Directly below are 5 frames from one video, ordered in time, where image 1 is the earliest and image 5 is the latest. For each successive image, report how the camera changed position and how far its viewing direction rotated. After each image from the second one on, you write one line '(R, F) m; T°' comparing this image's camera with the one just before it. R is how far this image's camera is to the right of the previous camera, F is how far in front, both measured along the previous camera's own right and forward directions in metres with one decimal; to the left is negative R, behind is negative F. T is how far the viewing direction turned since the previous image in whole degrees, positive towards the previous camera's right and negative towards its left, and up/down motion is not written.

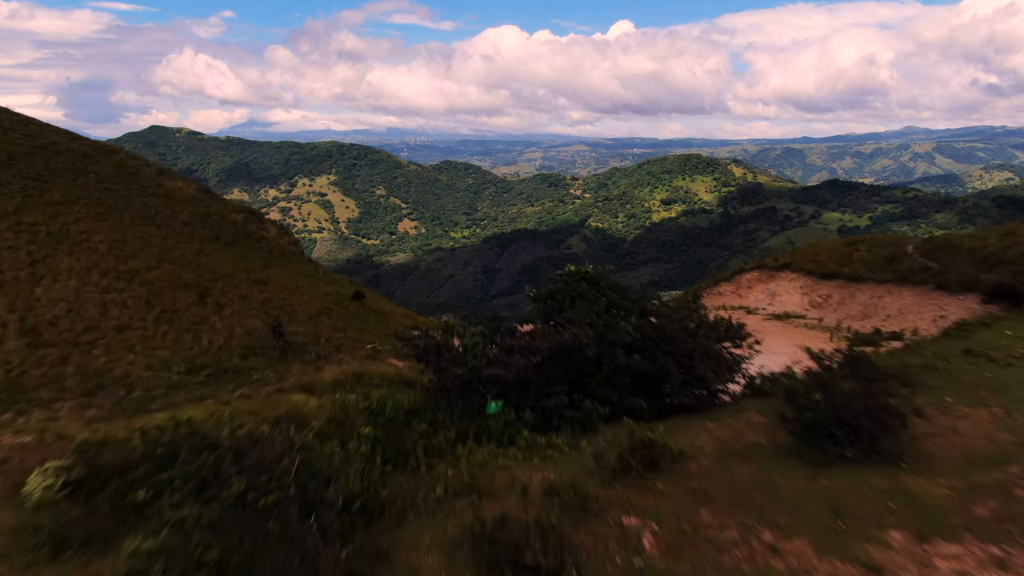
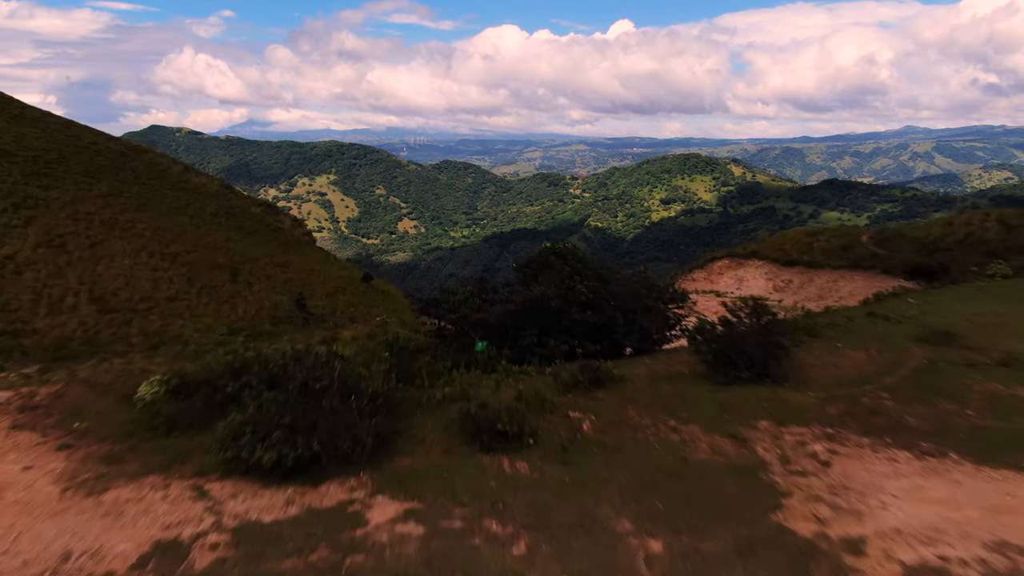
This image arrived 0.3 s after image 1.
(+0.4, -3.9) m; 0°
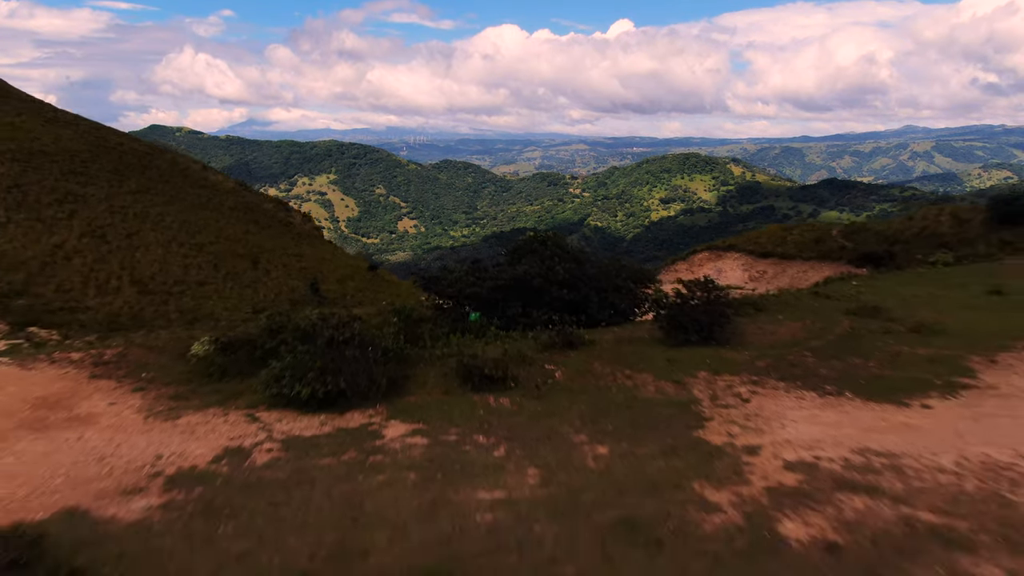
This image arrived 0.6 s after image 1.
(+0.3, -3.1) m; 0°
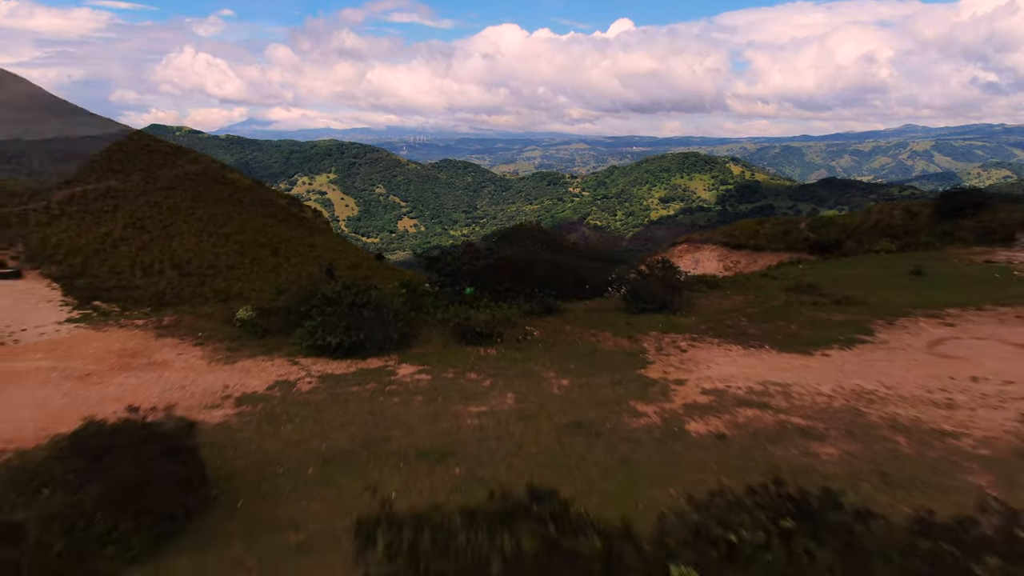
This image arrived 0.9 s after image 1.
(+0.4, -3.9) m; 0°
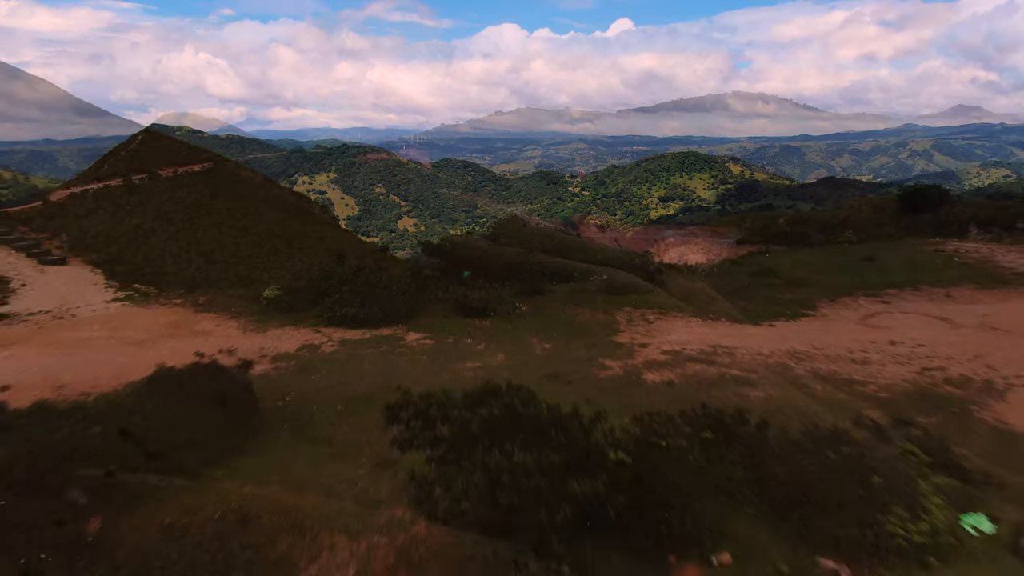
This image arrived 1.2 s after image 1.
(+0.3, -3.1) m; 0°
